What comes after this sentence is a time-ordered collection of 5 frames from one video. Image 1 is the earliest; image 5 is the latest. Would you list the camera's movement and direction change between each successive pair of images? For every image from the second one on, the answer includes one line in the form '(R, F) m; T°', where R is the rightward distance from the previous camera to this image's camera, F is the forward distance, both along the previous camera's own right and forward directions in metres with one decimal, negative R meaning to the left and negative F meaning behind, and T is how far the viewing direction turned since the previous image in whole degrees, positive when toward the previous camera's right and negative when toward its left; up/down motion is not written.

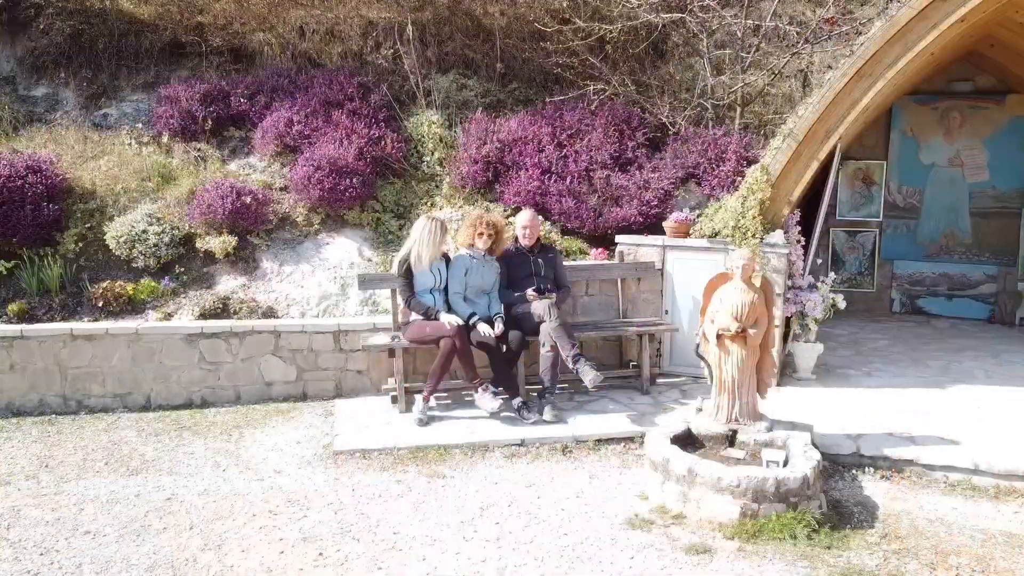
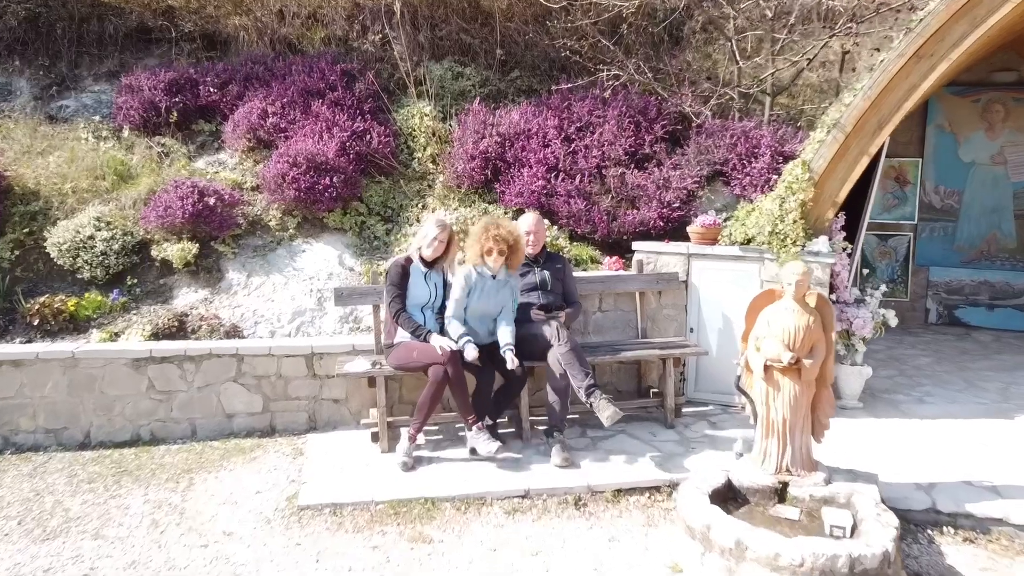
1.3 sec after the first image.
(0.0, +0.8) m; 0°
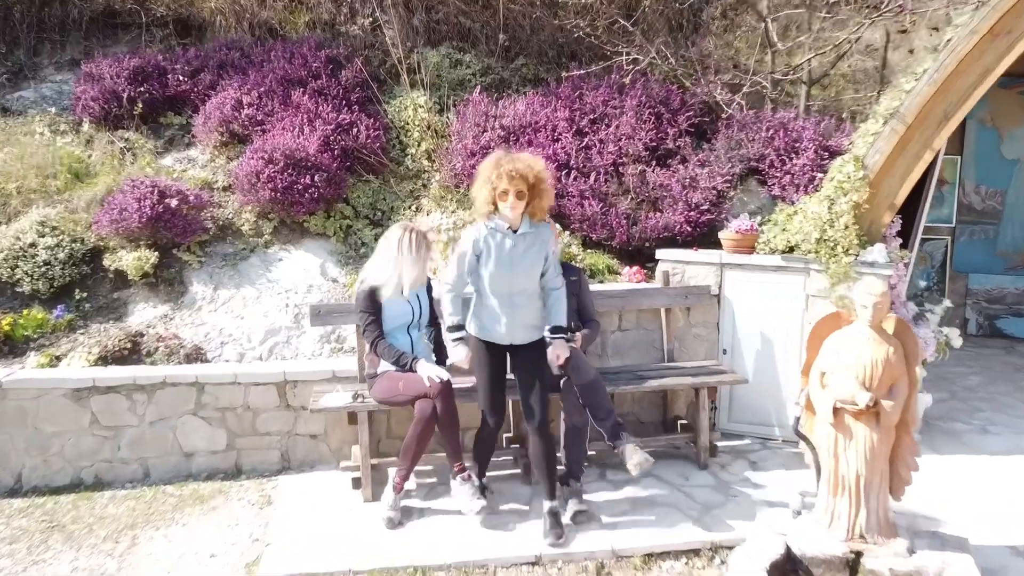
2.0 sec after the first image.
(0.0, +0.7) m; 0°
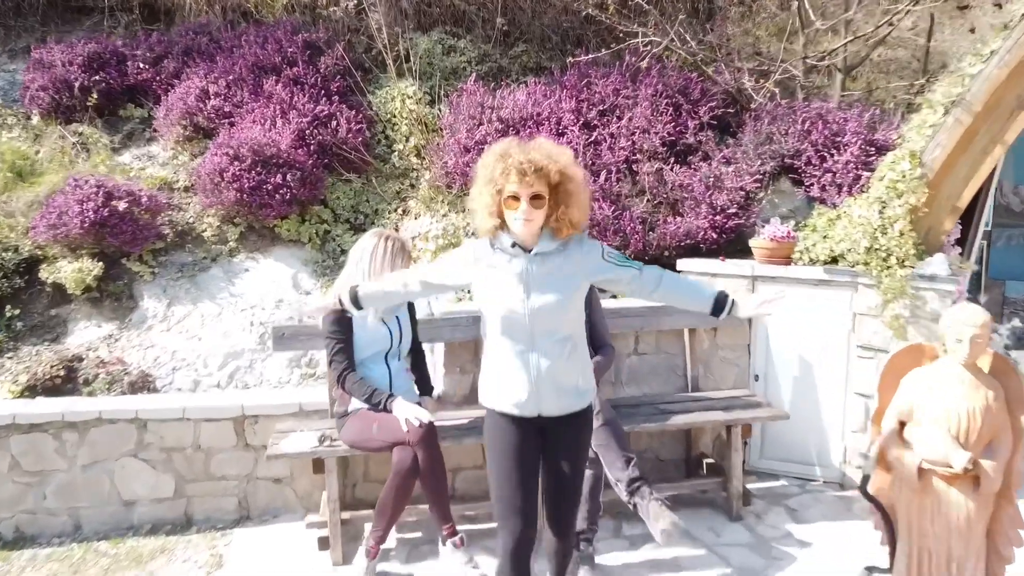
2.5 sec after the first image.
(0.0, +0.7) m; 0°
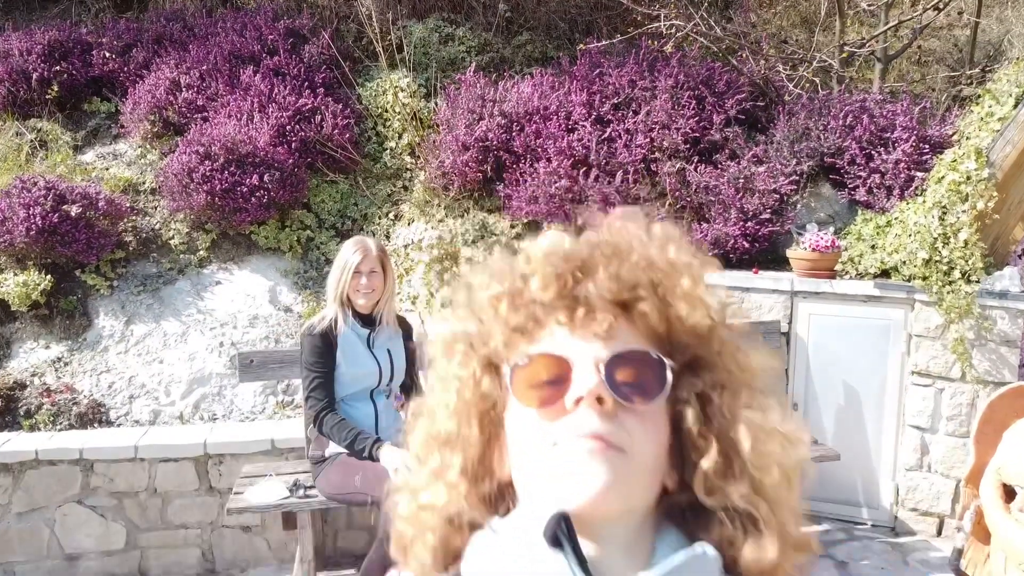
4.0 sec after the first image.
(0.0, +0.5) m; 0°
